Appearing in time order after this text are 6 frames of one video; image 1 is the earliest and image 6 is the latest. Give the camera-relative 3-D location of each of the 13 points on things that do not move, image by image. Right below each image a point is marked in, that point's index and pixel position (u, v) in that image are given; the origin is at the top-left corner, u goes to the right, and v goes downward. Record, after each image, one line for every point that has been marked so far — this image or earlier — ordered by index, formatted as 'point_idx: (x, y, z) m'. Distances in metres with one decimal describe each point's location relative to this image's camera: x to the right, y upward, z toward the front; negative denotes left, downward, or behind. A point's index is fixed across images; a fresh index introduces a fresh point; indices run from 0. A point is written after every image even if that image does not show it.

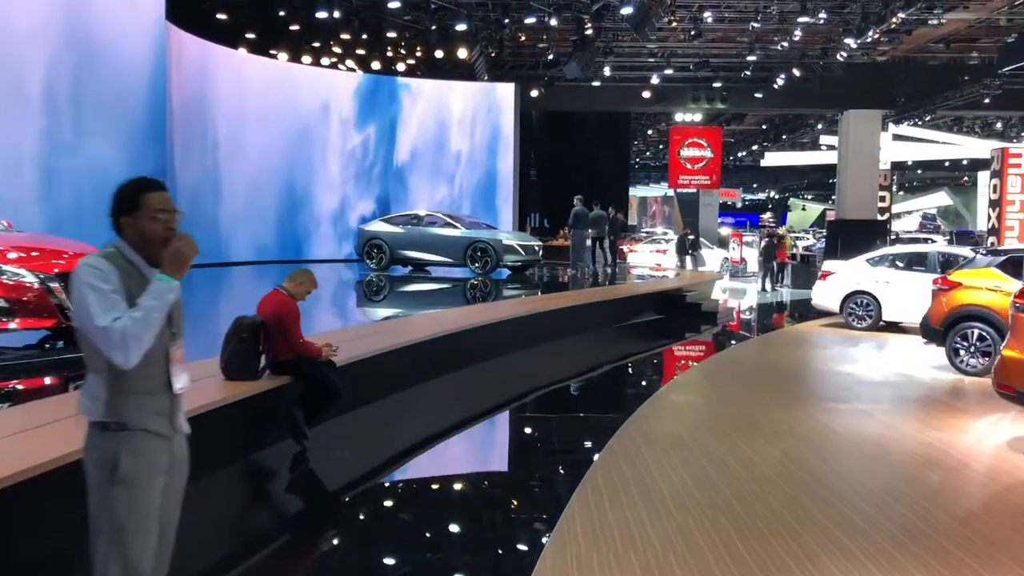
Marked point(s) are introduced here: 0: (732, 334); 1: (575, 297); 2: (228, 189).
0: (+3.0, -0.6, +9.7) m
1: (+0.8, -0.1, +8.6) m
2: (-5.5, +1.8, +13.5) m
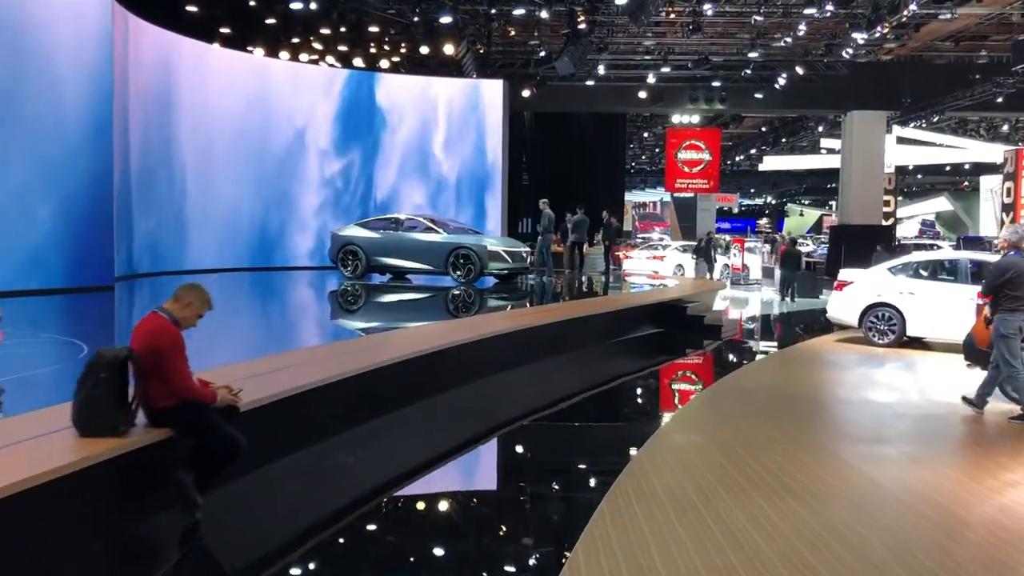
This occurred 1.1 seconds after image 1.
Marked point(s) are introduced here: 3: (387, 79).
0: (+2.8, -0.8, +8.9) m
1: (+0.6, -0.2, +7.7) m
2: (-5.7, +1.7, +12.7) m
3: (-2.9, +4.5, +15.6) m
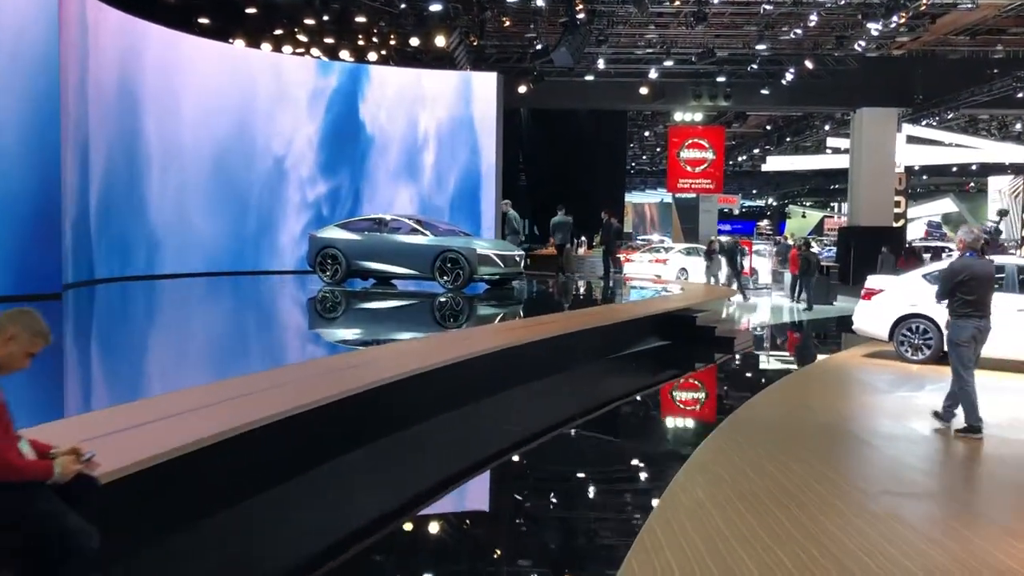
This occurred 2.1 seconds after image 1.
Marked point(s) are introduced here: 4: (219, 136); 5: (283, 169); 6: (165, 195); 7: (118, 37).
0: (+2.7, -0.9, +8.1) m
1: (+0.5, -0.3, +6.9) m
2: (-5.8, +1.6, +11.9) m
3: (-3.0, +4.4, +14.8) m
4: (-5.3, +2.8, +12.8) m
5: (-4.5, +2.4, +13.9) m
6: (-5.8, +1.6, +11.8) m
7: (-6.0, +3.8, +10.5) m
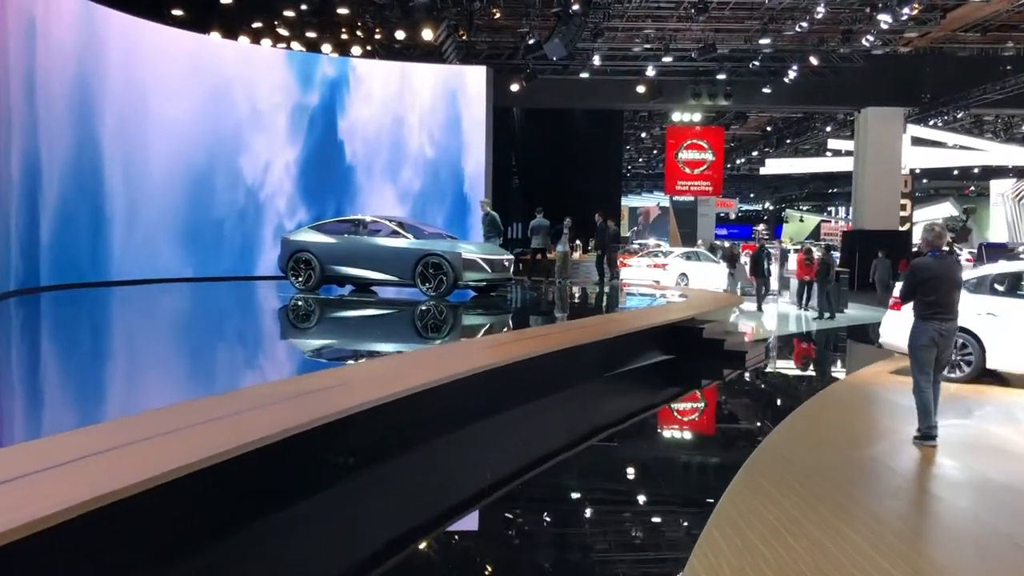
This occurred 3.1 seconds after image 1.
0: (+2.6, -1.0, +7.4) m
1: (+0.4, -0.4, +6.2) m
2: (-5.9, +1.5, +11.1) m
3: (-3.2, +4.3, +14.0) m
4: (-5.5, +2.7, +12.0) m
5: (-4.7, +2.3, +13.1) m
6: (-6.0, +1.5, +11.0) m
7: (-6.1, +3.7, +9.8) m
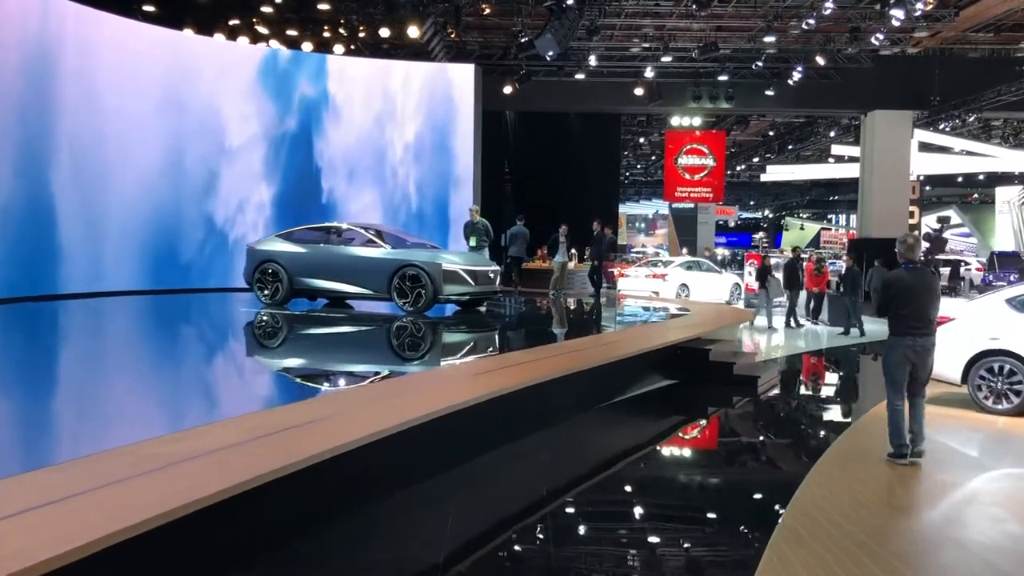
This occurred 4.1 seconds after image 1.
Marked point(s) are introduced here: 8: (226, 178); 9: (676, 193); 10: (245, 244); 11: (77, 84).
0: (+2.4, -1.1, +6.6) m
1: (+0.2, -0.5, +5.4) m
2: (-6.1, +1.3, +10.4) m
3: (-3.4, +4.1, +13.3) m
4: (-5.7, +2.5, +11.3) m
5: (-4.9, +2.1, +12.3) m
6: (-6.1, +1.3, +10.3) m
7: (-6.3, +3.5, +9.0) m
8: (-5.0, +1.9, +12.3) m
9: (+4.5, +2.6, +19.1) m
10: (-4.7, +1.2, +12.5) m
11: (-6.2, +2.9, +10.0) m
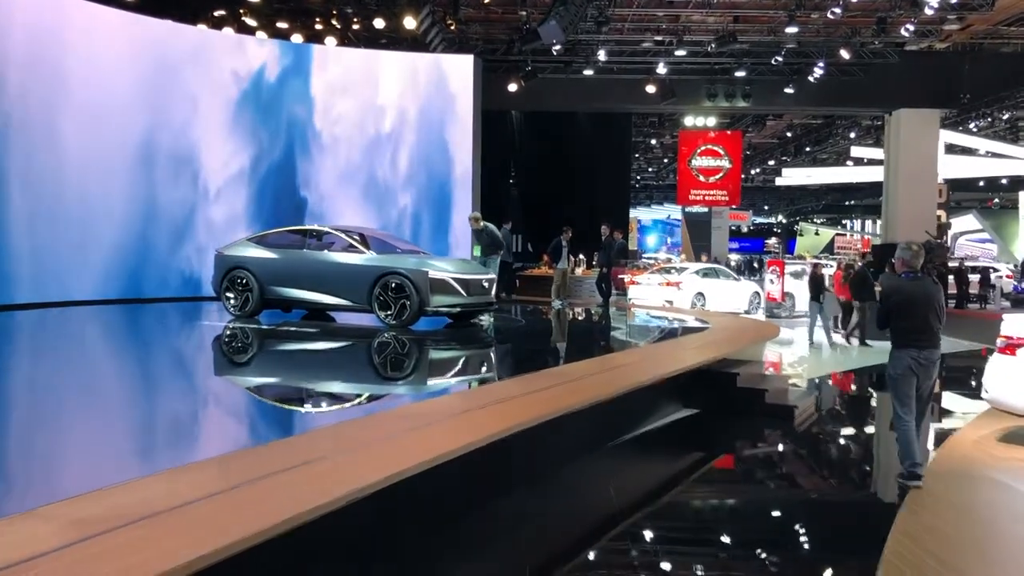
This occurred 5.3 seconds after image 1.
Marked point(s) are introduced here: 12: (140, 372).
0: (+2.4, -1.2, +5.7) m
1: (+0.1, -0.6, +4.5) m
2: (-6.1, +1.2, +9.6) m
3: (-3.3, +3.9, +12.5) m
4: (-5.6, +2.4, +10.5) m
5: (-4.8, +1.9, +11.6) m
6: (-6.1, +1.2, +9.5) m
7: (-6.3, +3.4, +8.3) m
8: (-5.0, +1.8, +11.5) m
9: (+4.6, +2.4, +18.2) m
10: (-4.7, +1.1, +11.7) m
11: (-6.1, +2.8, +9.2) m
12: (-3.2, -0.8, +5.5) m
